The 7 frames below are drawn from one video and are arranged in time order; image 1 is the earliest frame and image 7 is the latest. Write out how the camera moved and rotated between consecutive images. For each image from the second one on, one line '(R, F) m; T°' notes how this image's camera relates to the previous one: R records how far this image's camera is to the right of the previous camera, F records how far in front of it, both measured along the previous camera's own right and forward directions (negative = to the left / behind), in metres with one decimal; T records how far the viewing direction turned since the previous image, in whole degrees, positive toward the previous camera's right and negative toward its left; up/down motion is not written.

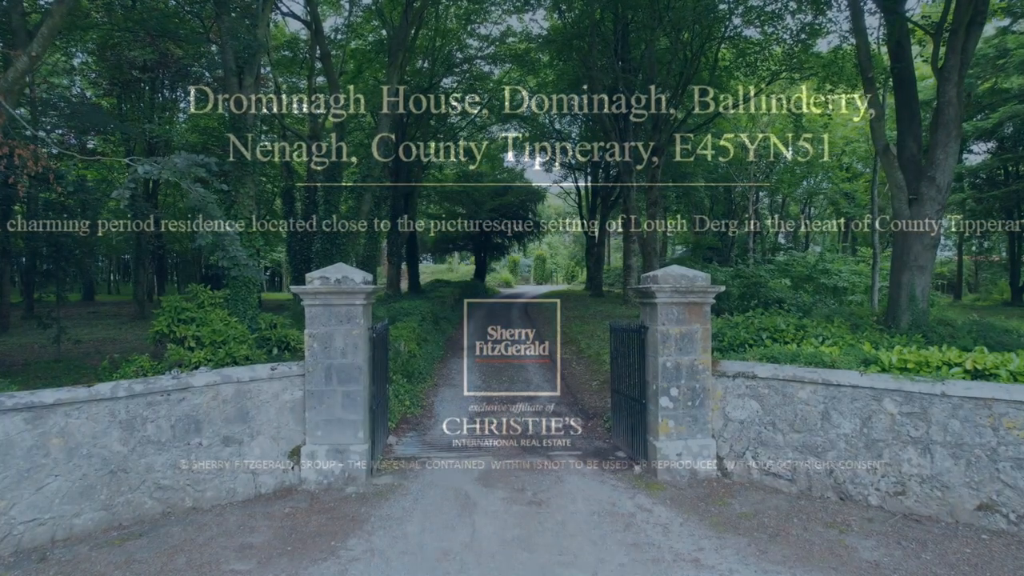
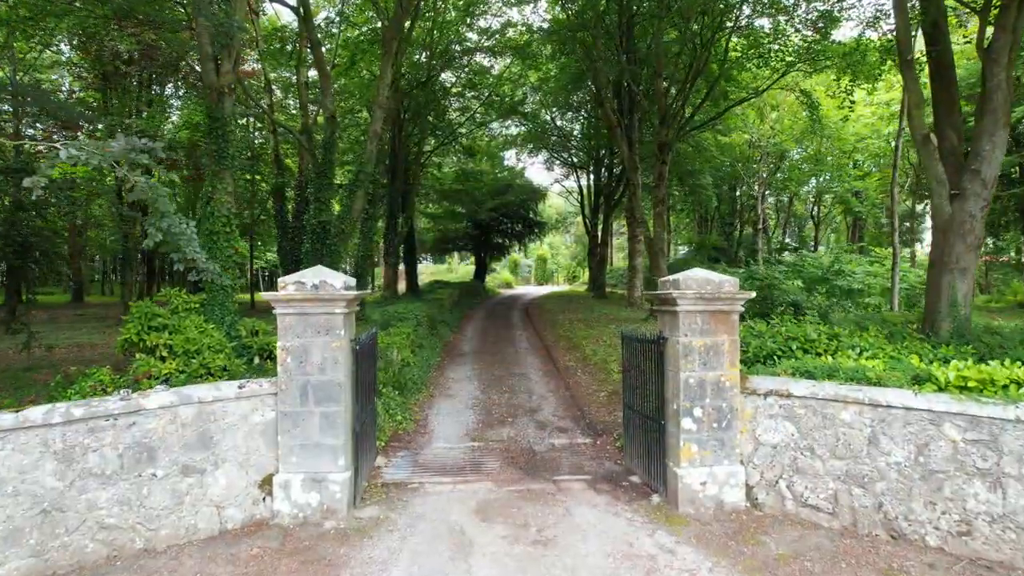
(0.0, +0.7) m; 0°
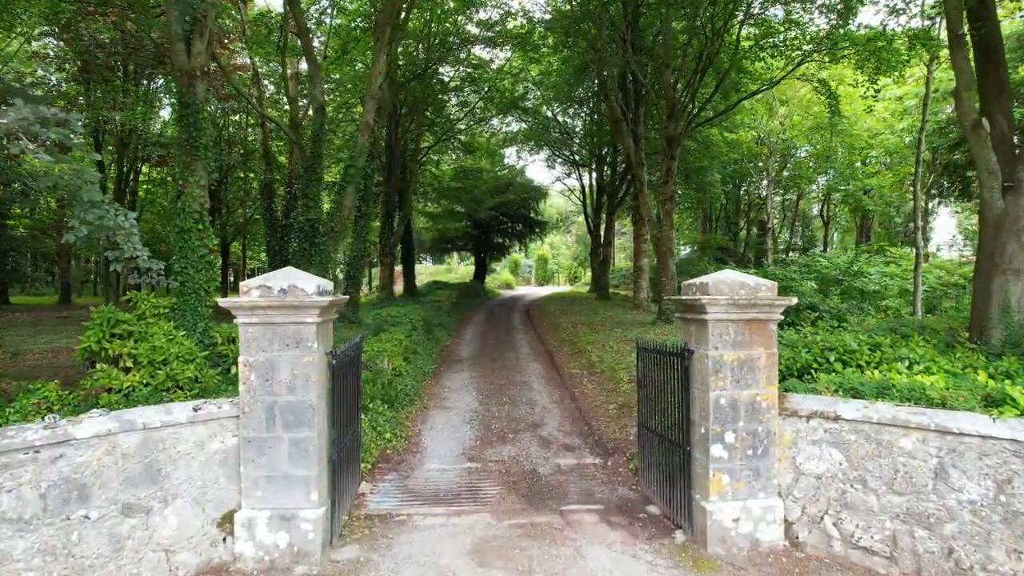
(0.0, +0.8) m; 0°
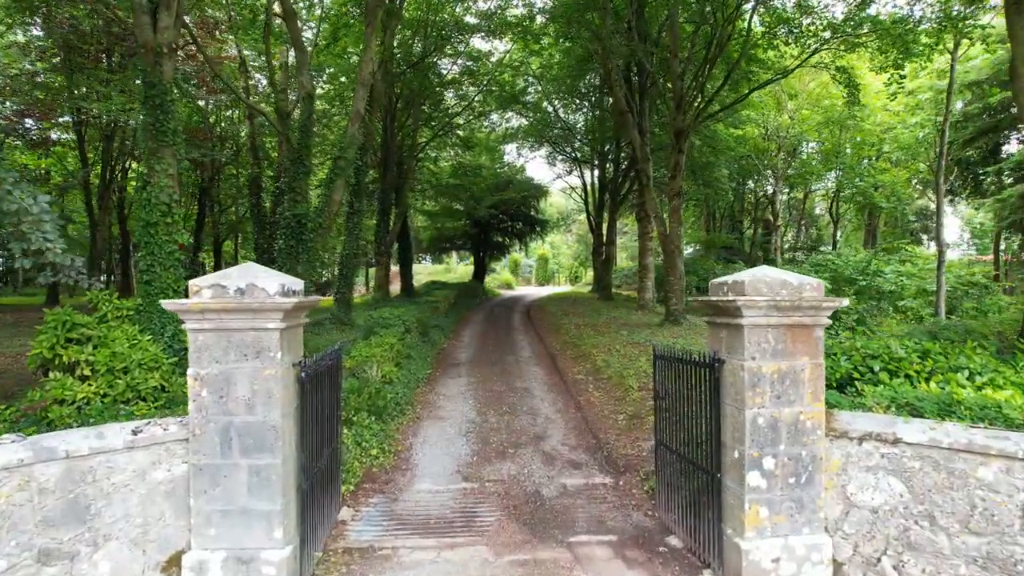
(0.0, +0.7) m; 0°
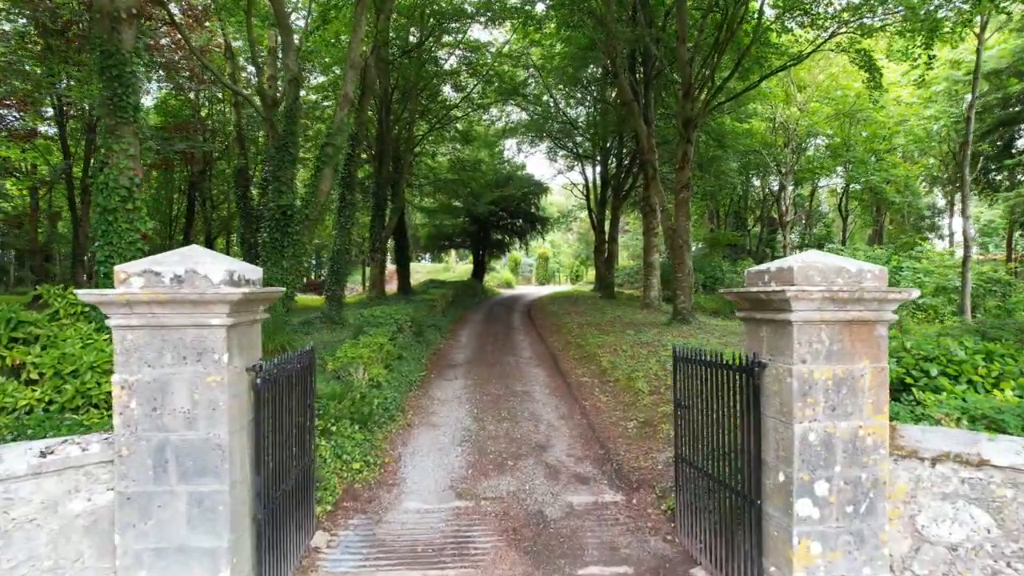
(0.0, +0.7) m; 0°
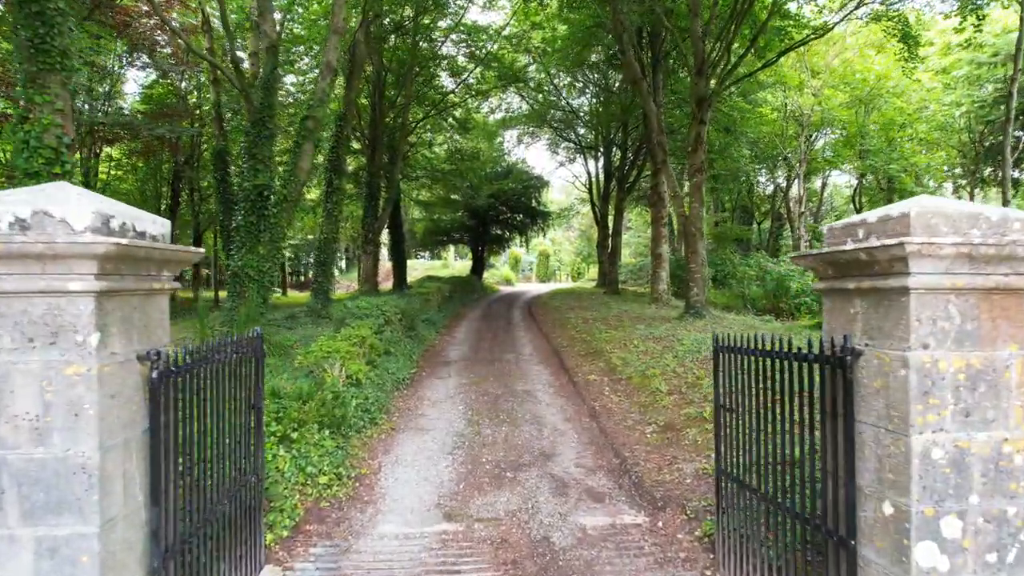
(0.0, +1.0) m; 0°
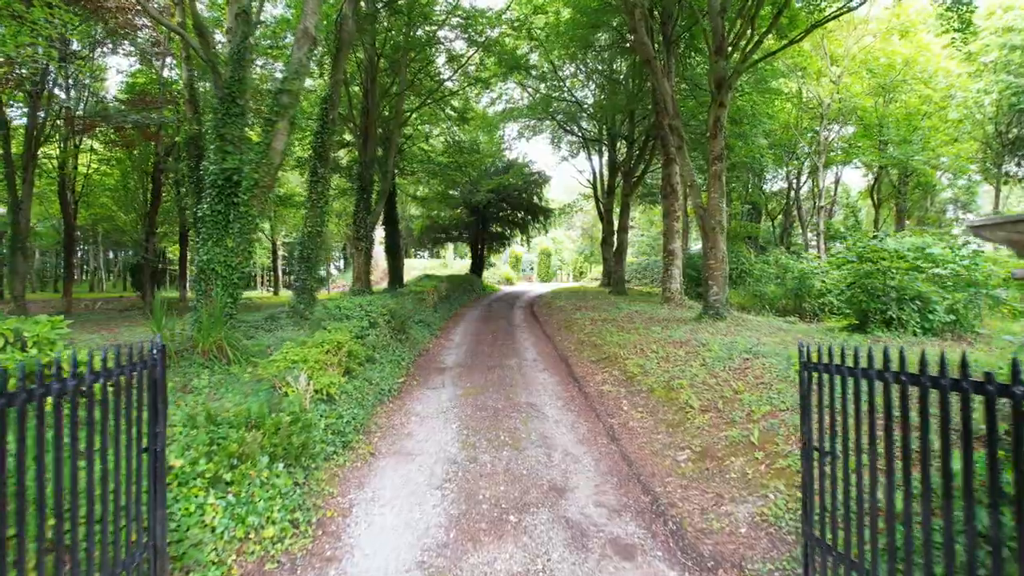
(0.0, +1.1) m; 0°
